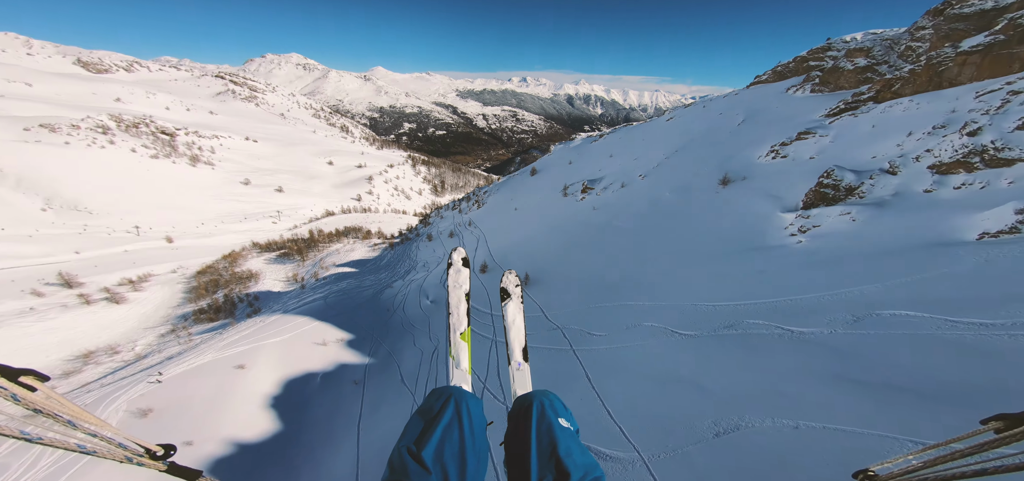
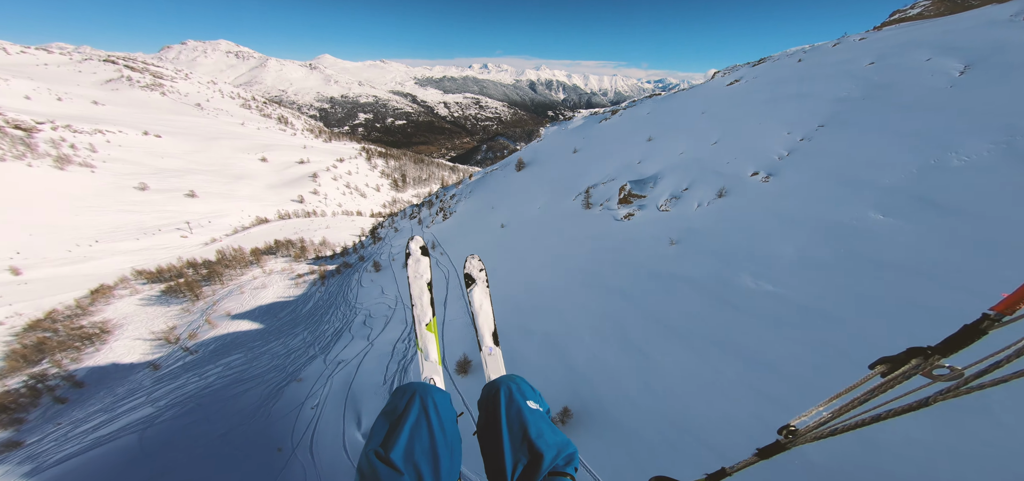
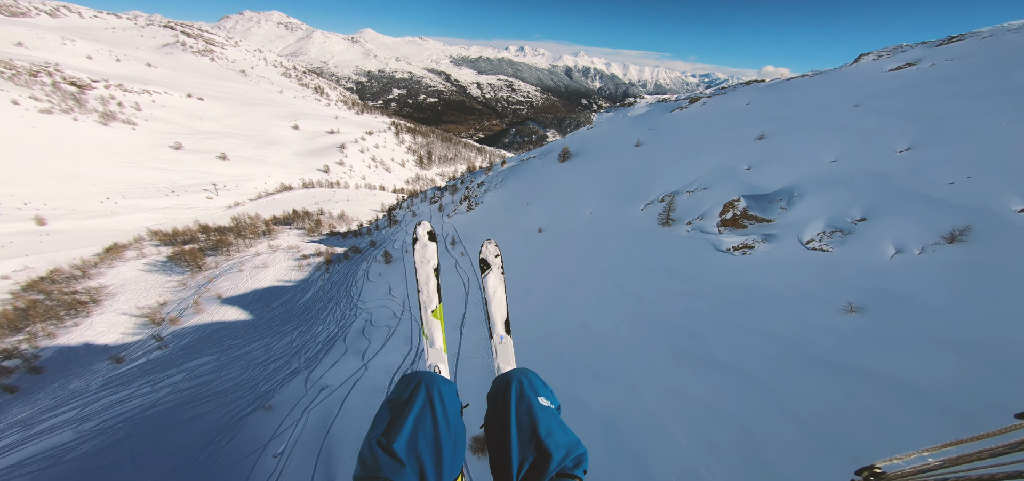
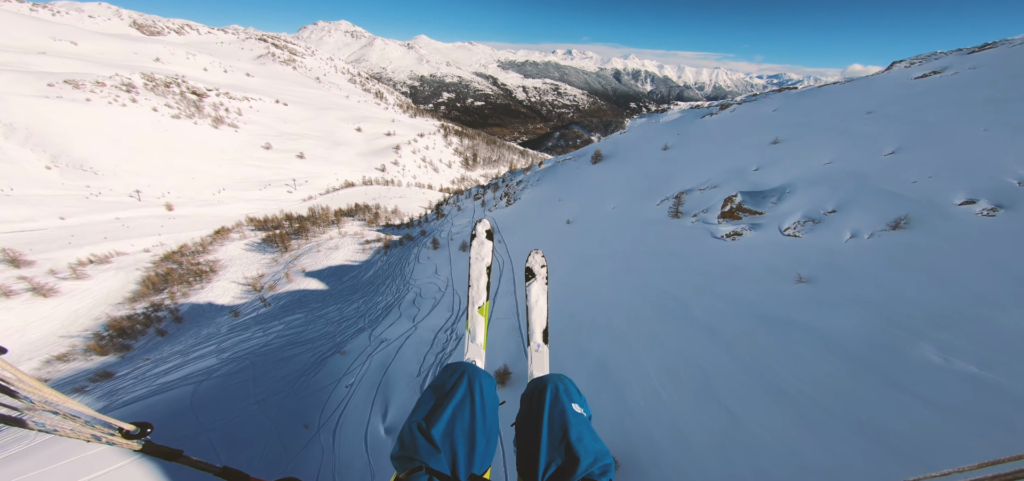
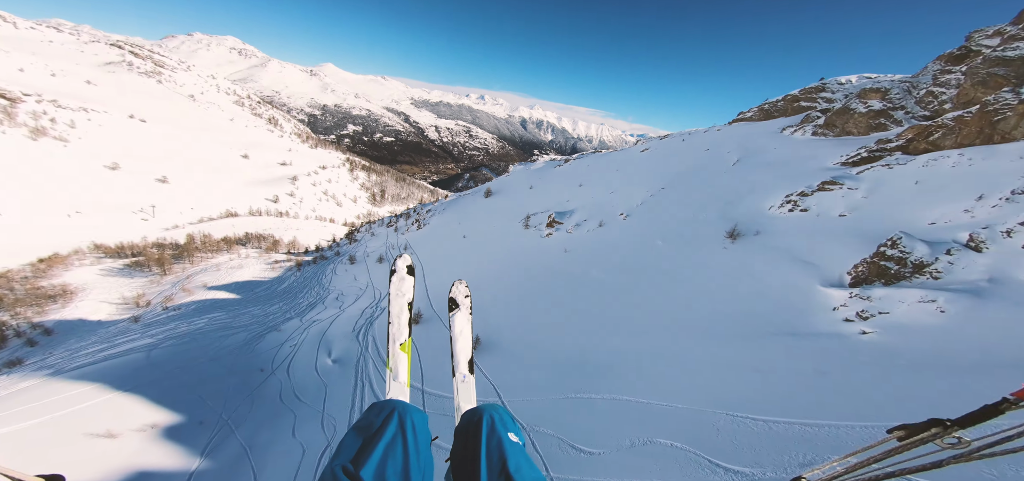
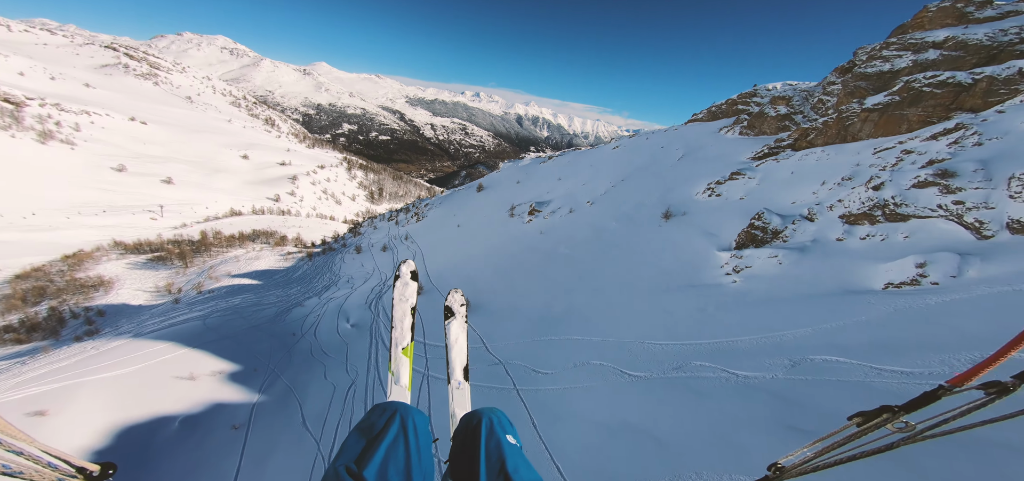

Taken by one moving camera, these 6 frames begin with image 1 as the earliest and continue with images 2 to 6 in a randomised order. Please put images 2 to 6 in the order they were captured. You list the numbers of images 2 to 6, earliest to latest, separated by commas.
6, 5, 2, 4, 3
